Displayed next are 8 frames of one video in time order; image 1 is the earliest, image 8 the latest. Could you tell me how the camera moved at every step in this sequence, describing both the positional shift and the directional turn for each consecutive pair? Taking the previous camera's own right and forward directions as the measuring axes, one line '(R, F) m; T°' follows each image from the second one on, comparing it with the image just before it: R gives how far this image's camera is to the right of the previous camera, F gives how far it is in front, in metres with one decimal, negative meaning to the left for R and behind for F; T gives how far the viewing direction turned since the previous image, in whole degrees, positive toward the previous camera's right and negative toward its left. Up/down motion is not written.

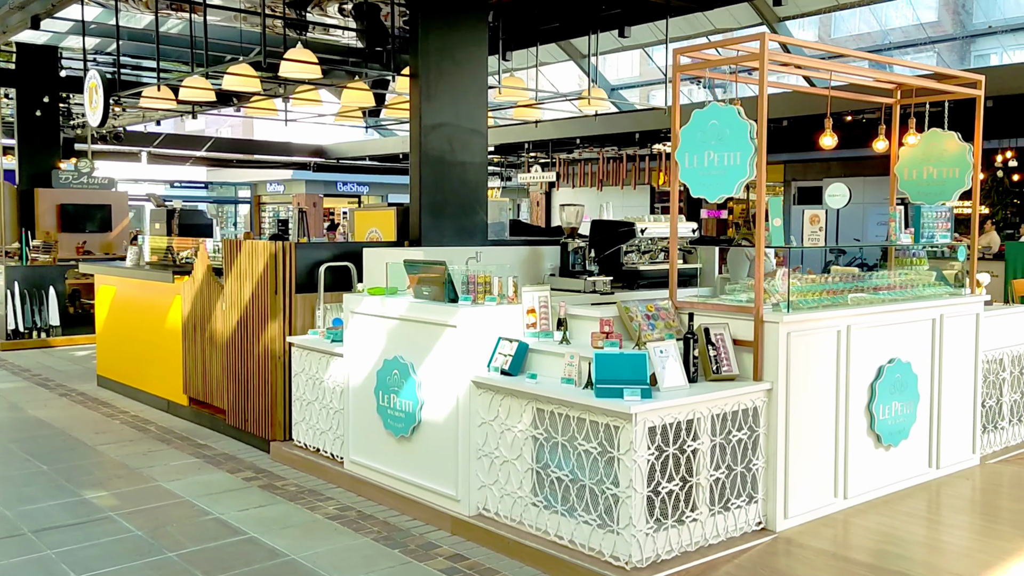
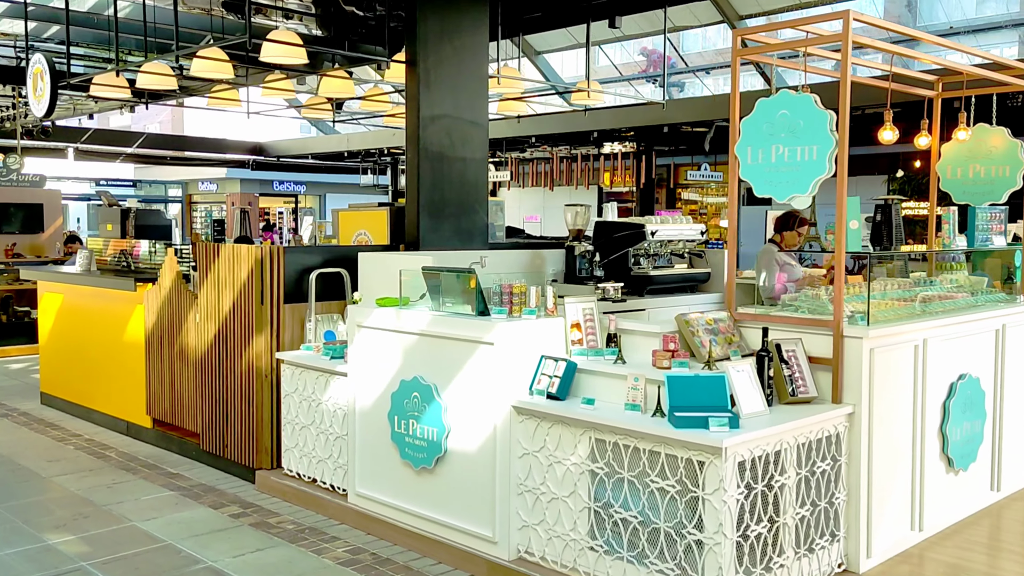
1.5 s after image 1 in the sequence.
(-0.5, +0.6) m; +4°
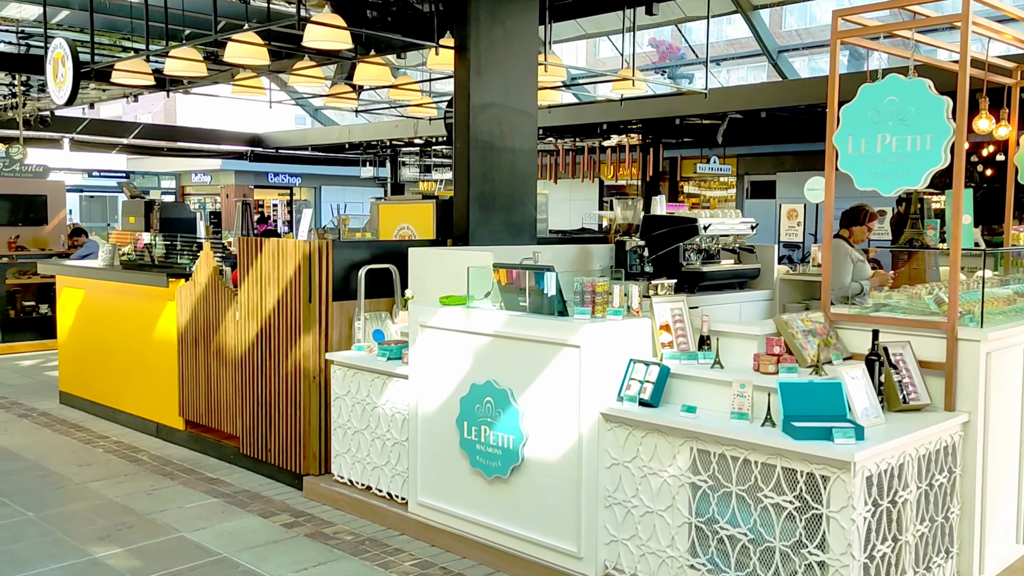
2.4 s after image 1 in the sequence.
(-0.5, +0.3) m; +1°
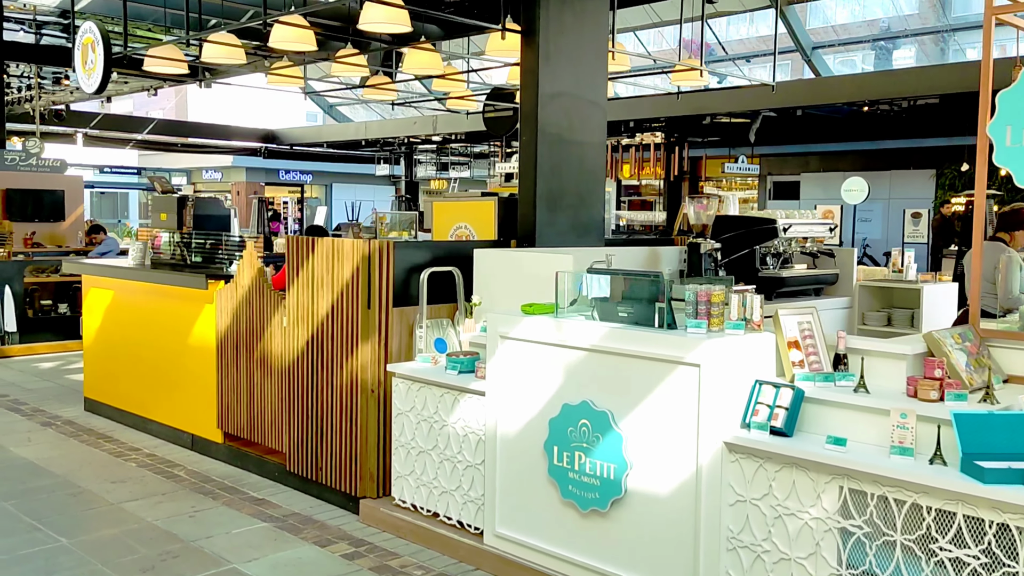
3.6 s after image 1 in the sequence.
(-0.4, +0.5) m; 0°
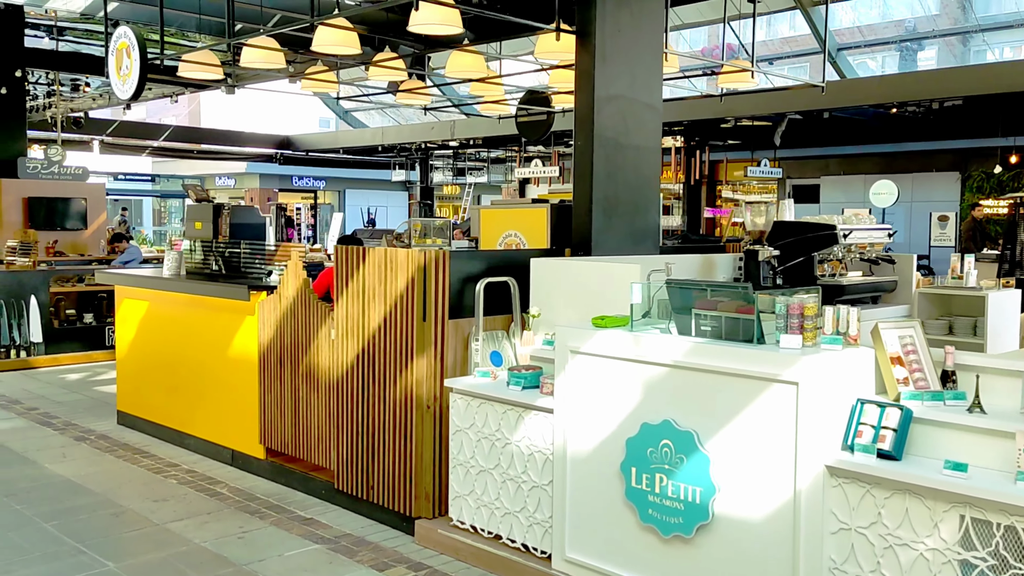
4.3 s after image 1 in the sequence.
(-0.3, +0.2) m; -1°
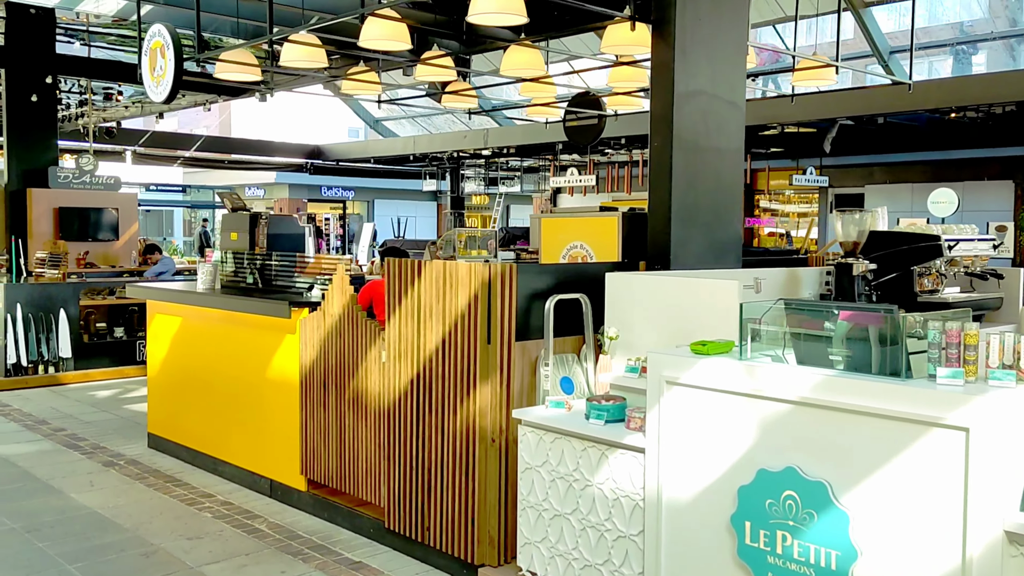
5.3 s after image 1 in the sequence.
(-0.3, +0.5) m; -2°
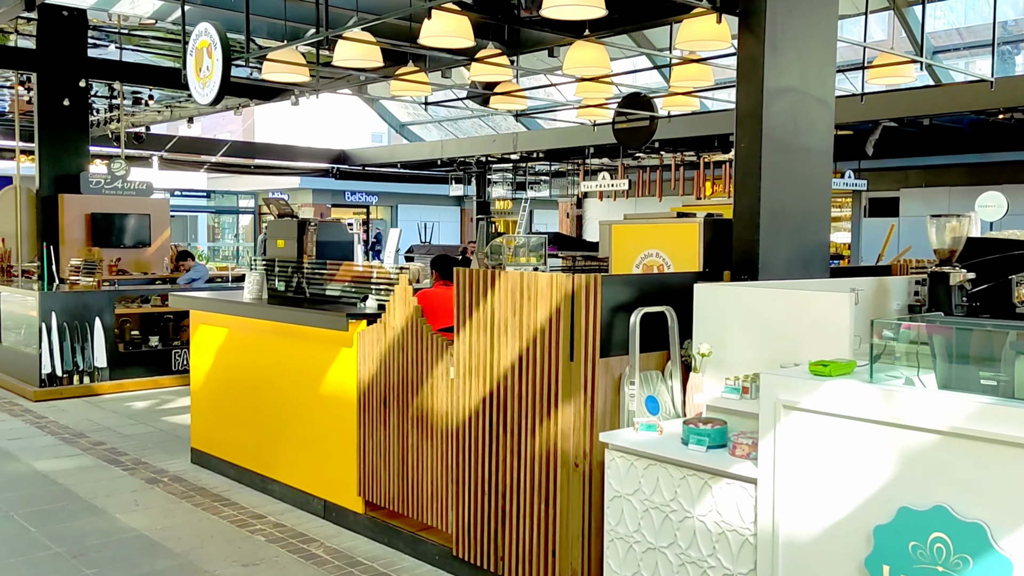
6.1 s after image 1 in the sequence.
(-0.3, +0.3) m; -1°
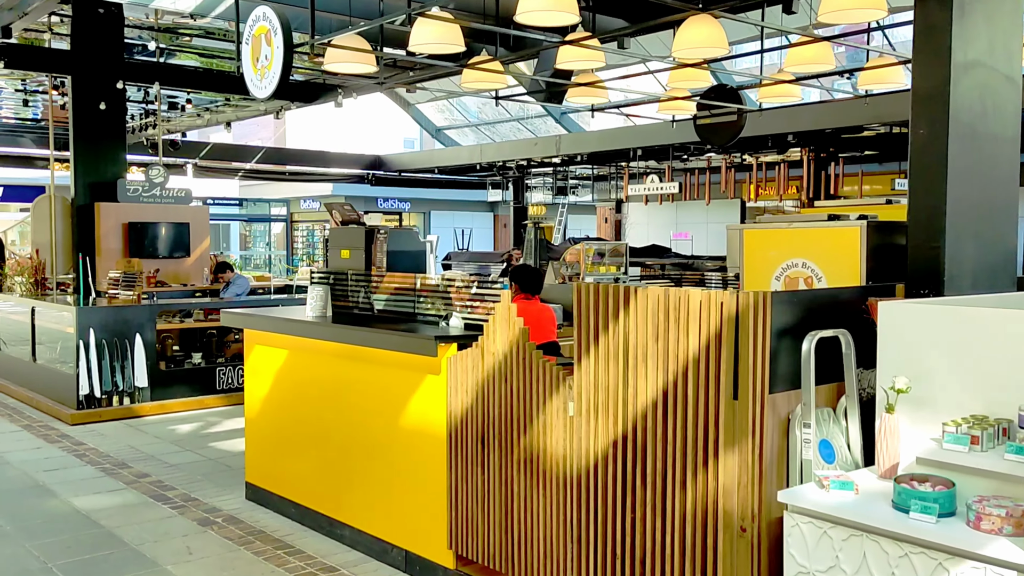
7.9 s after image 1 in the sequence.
(-0.5, +0.7) m; -2°
